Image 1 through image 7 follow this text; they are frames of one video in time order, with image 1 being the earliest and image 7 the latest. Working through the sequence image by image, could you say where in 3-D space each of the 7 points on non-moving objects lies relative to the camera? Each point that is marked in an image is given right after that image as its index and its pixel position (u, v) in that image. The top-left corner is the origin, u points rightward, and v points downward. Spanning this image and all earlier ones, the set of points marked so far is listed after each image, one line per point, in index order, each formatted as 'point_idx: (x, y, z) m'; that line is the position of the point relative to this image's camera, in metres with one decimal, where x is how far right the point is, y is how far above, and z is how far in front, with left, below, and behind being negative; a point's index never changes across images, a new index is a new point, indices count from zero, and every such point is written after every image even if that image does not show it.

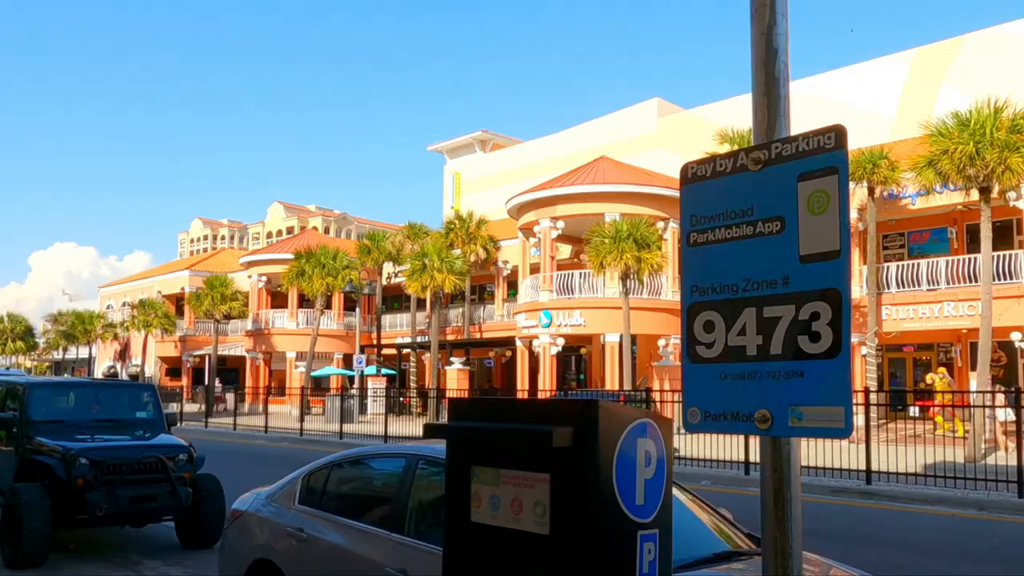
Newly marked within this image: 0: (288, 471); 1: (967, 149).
0: (-3.9, -3.2, +15.1) m
1: (+8.8, +2.7, +16.7) m
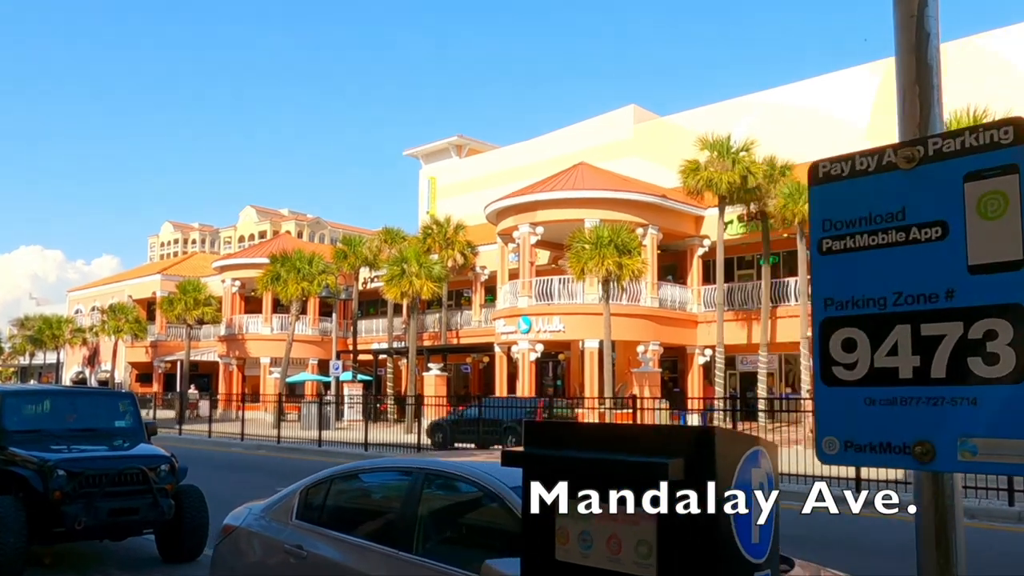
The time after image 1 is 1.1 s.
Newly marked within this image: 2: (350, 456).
0: (-4.2, -3.3, +14.8) m
1: (+8.5, +2.6, +16.8) m
2: (-3.7, -3.9, +19.9) m
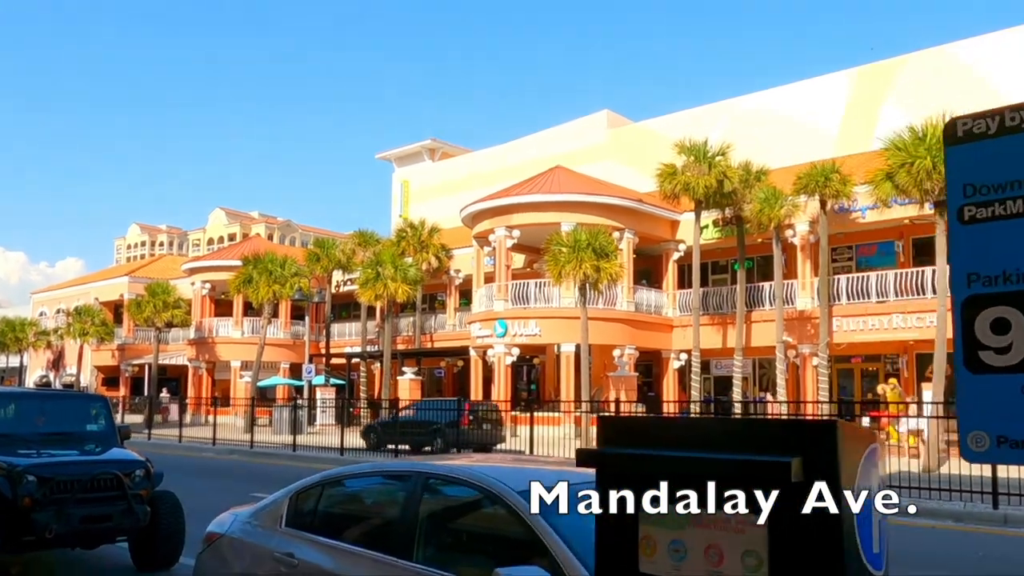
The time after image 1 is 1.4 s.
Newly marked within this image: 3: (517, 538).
0: (-4.5, -3.3, +14.4) m
1: (+8.1, +2.5, +16.9) m
2: (-4.2, -3.9, +19.6) m
3: (0.0, -1.1, +4.0) m
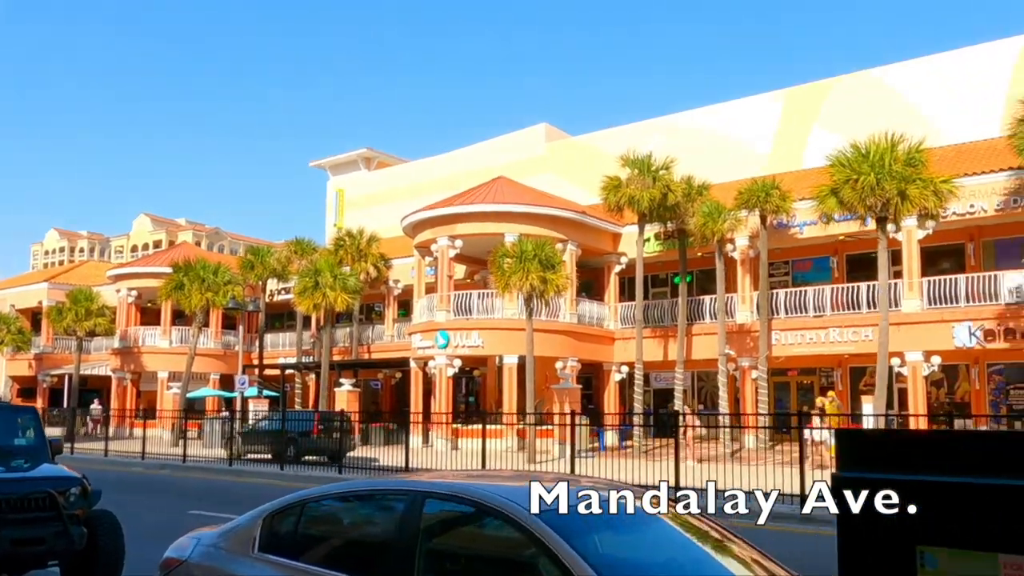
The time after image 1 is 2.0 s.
0: (-5.3, -3.4, +13.7) m
1: (+7.2, +2.2, +17.2) m
2: (-5.4, -4.1, +18.8) m
3: (0.0, -1.2, +3.7) m
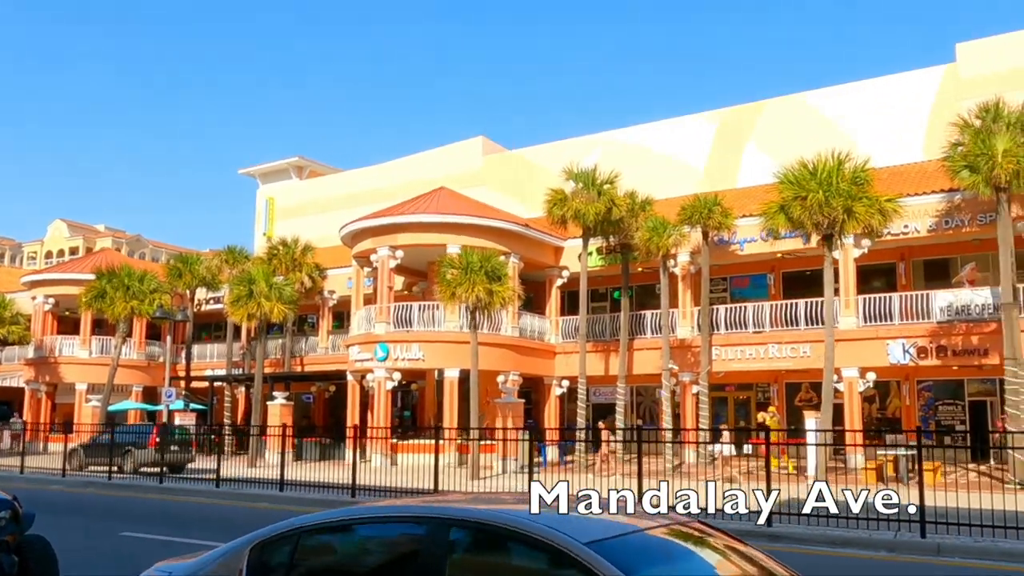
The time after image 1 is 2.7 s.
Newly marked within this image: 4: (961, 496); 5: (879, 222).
0: (-6.0, -3.5, +12.8) m
1: (+6.2, +1.9, +17.4) m
2: (-6.6, -4.2, +17.9) m
3: (+0.2, -1.2, +3.3) m
4: (+10.1, -4.6, +19.2) m
5: (+7.6, +1.4, +17.7) m
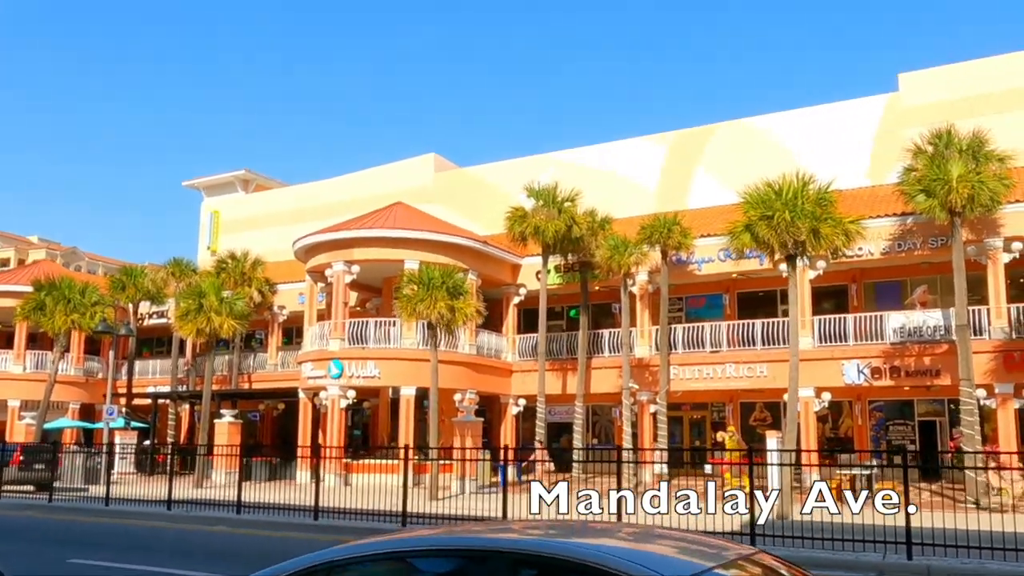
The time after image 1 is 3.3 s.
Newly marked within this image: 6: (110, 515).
0: (-6.4, -3.6, +12.0) m
1: (+5.5, +1.5, +17.5) m
2: (-7.3, -4.5, +17.0) m
3: (+0.4, -1.2, +3.0) m
4: (+9.2, -5.1, +19.4) m
5: (+6.9, +0.9, +17.9) m
6: (-8.2, -4.6, +17.3) m
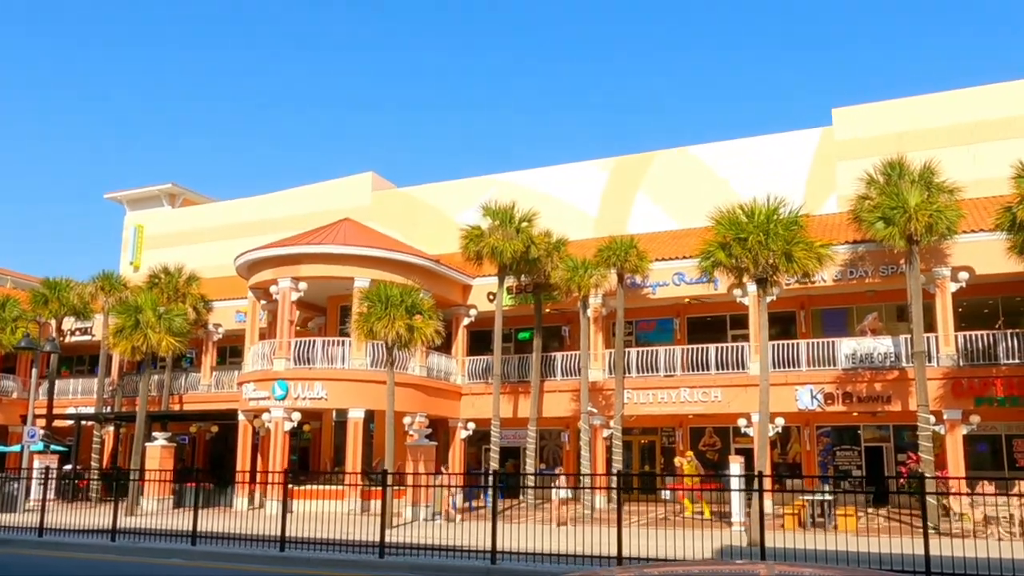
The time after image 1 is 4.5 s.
0: (-6.6, -3.7, +10.8) m
1: (+4.9, +1.0, +17.5) m
2: (-7.9, -4.7, +15.7) m
3: (+1.0, -1.2, +2.4) m
4: (+8.3, -5.7, +19.5) m
5: (+6.2, +0.4, +17.9) m
6: (-8.8, -4.8, +15.8) m
